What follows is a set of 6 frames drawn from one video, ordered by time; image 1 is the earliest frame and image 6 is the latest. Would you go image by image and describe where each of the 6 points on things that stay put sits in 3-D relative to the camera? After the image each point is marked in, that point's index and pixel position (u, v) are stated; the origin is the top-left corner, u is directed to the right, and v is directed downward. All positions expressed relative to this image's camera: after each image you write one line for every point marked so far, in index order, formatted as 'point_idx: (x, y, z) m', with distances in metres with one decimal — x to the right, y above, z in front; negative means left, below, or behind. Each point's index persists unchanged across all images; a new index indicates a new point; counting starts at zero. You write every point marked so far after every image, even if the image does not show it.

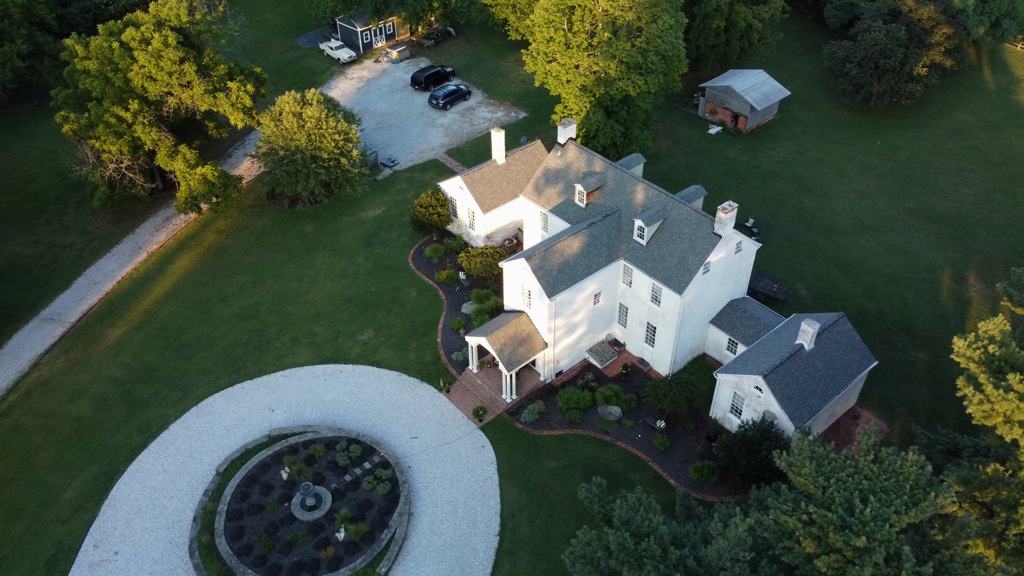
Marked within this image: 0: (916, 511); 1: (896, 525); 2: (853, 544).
0: (+9.8, -5.4, +19.6) m
1: (+9.3, -5.7, +19.6) m
2: (+8.1, -6.0, +19.2) m
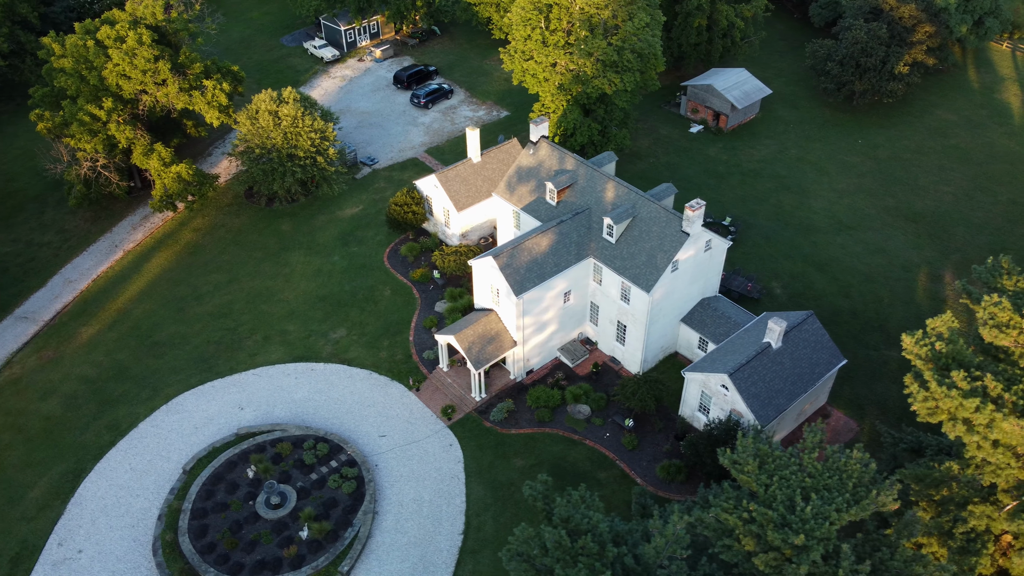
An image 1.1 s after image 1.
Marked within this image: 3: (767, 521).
0: (+8.3, -5.3, +19.5) m
1: (+7.8, -5.6, +19.5) m
2: (+6.6, -5.9, +19.1) m
3: (+6.2, -5.7, +19.8) m
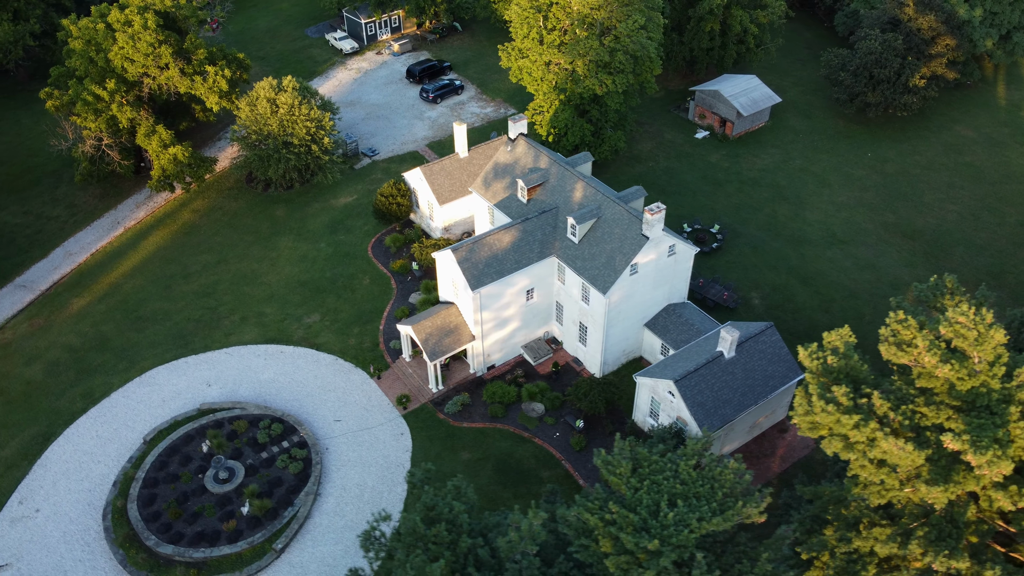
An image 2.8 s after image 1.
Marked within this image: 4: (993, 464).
0: (+4.8, -5.4, +19.2) m
1: (+4.3, -5.8, +19.3) m
2: (+3.1, -6.0, +18.9) m
3: (+2.8, -5.7, +19.6) m
4: (+11.2, -4.1, +18.9) m
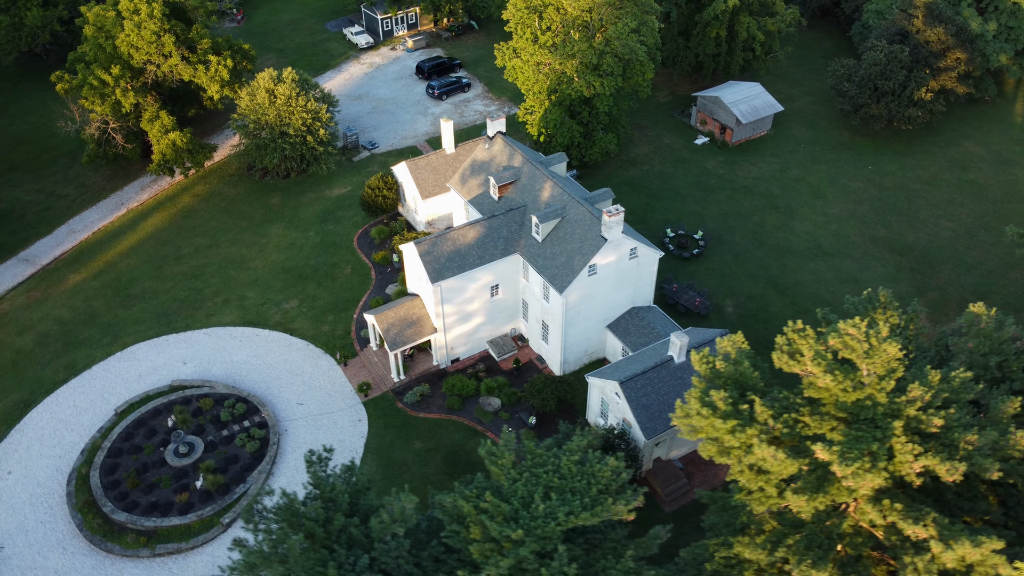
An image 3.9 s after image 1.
0: (+1.7, -5.4, +19.6) m
1: (+1.2, -5.7, +19.6) m
2: (-0.1, -5.9, +19.4) m
3: (-0.3, -5.6, +20.1) m
4: (+8.1, -4.3, +18.9) m
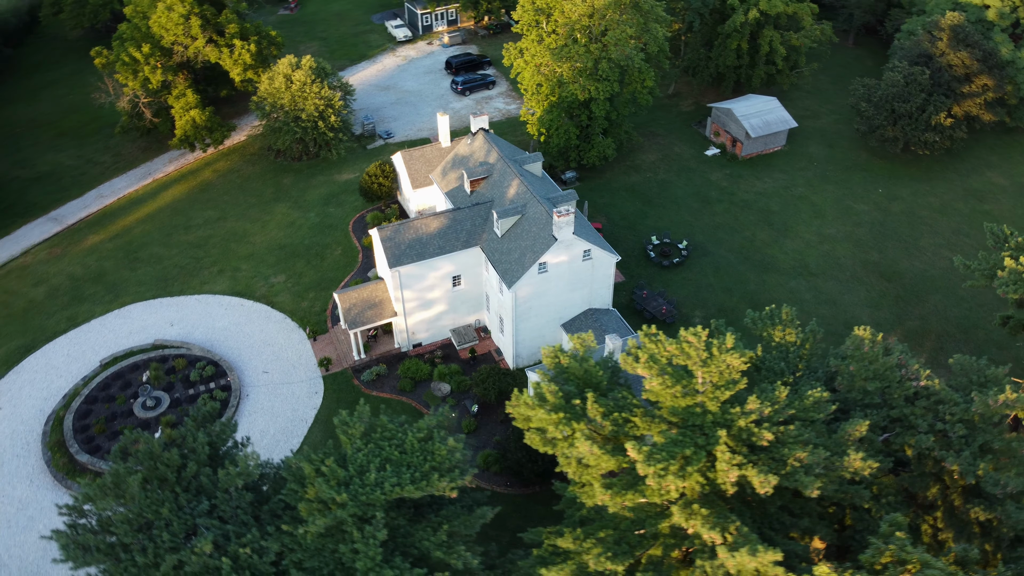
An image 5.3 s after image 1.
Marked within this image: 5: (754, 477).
0: (-2.7, -5.0, +20.8) m
1: (-3.2, -5.3, +20.9) m
2: (-4.6, -5.3, +20.7) m
3: (-4.7, -5.0, +21.5) m
4: (+3.6, -4.5, +19.4) m
5: (+5.8, -4.5, +19.6) m
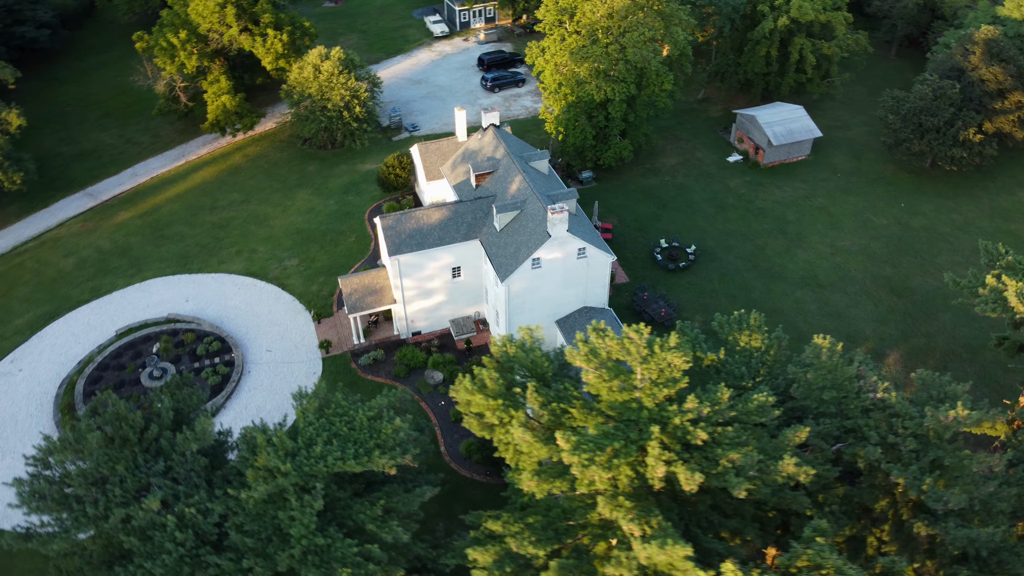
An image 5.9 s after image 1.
0: (-4.4, -4.6, +21.6) m
1: (-4.9, -4.8, +21.8) m
2: (-6.3, -4.8, +21.7) m
3: (-6.3, -4.4, +22.5) m
4: (+1.9, -4.4, +19.9) m
5: (+4.1, -4.5, +19.9) m
